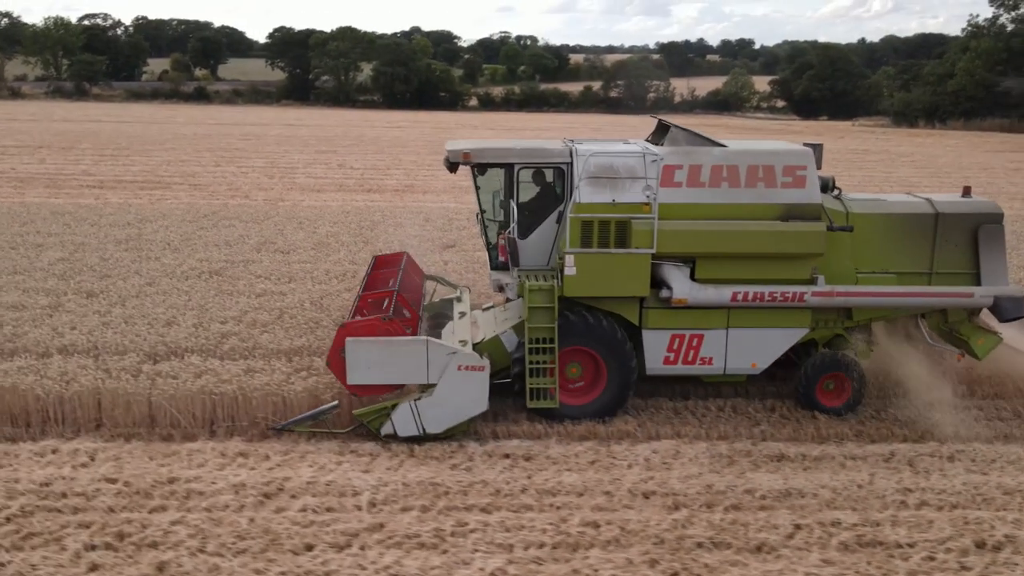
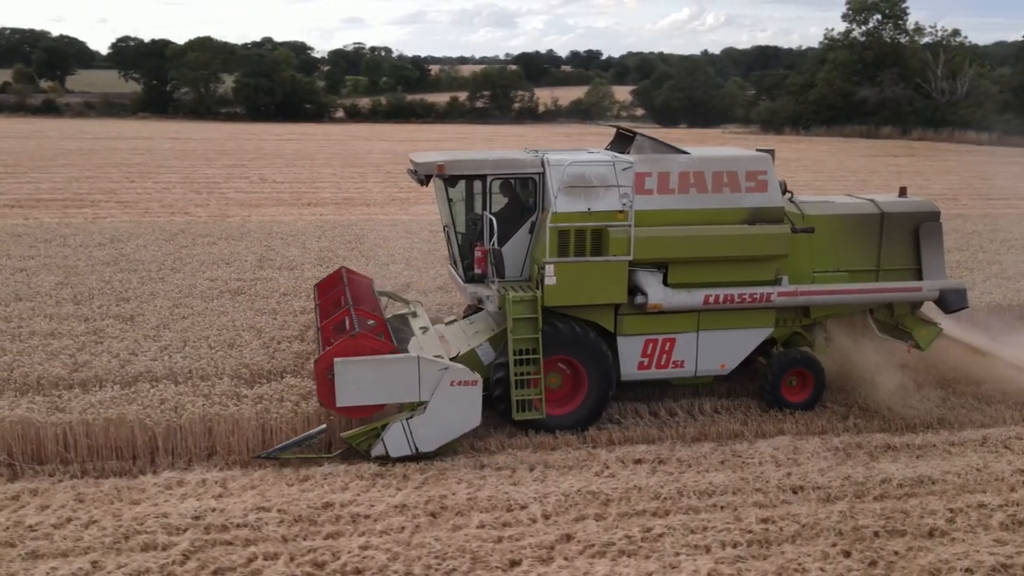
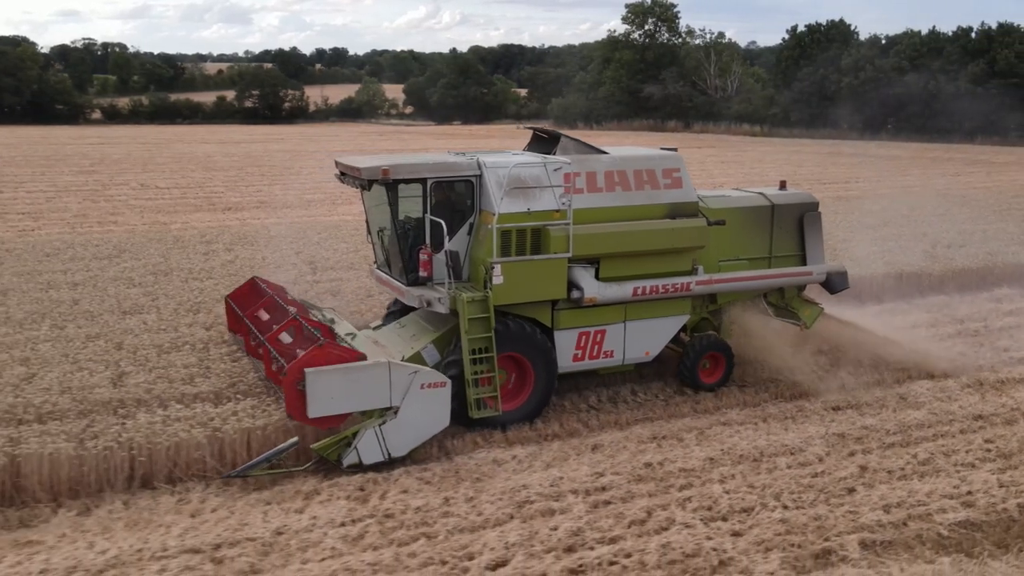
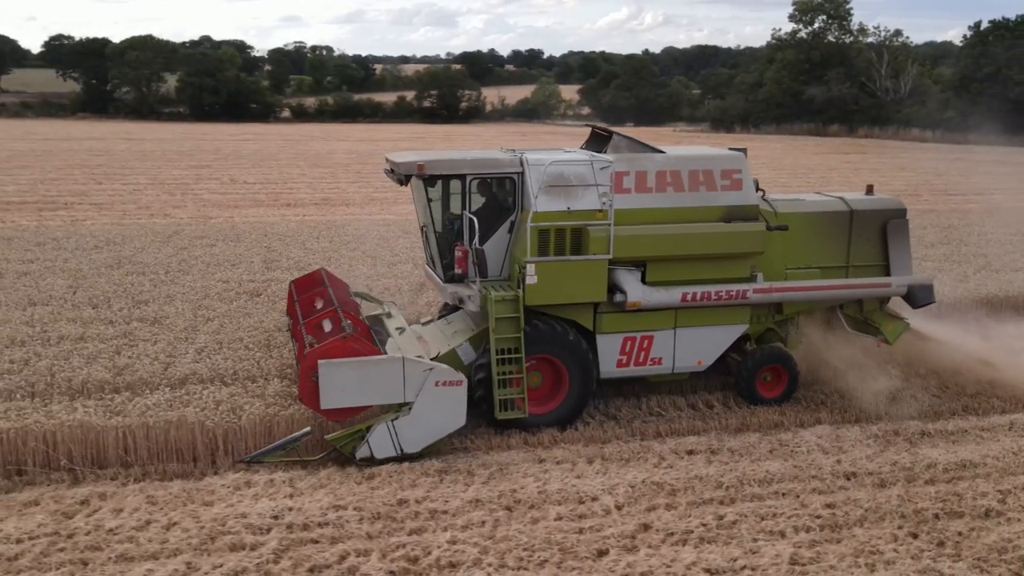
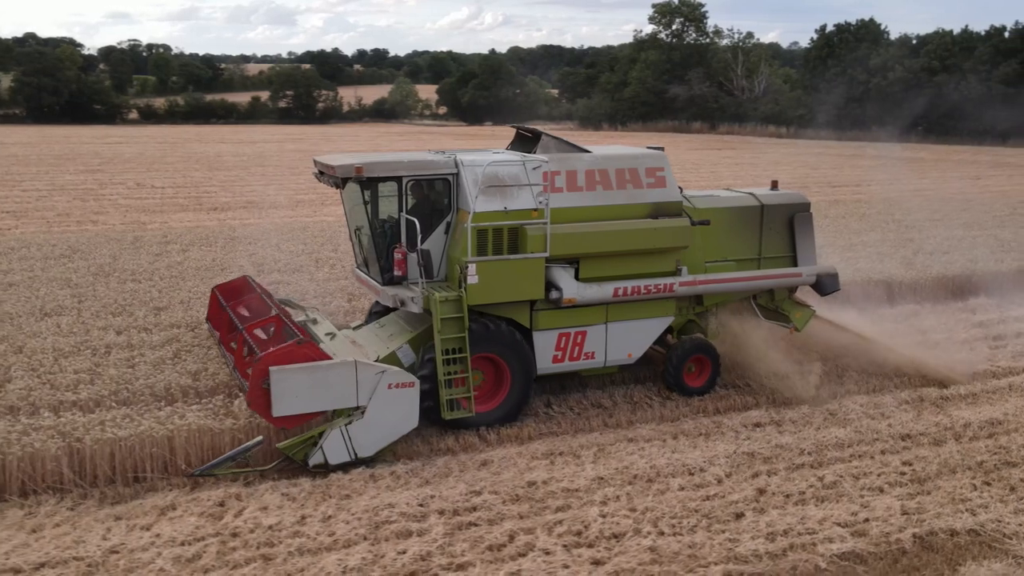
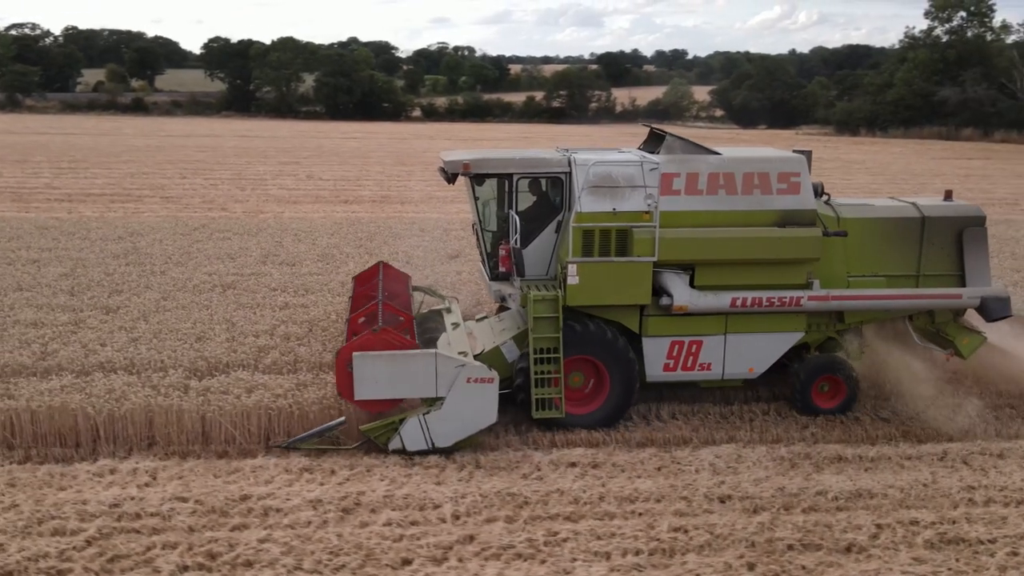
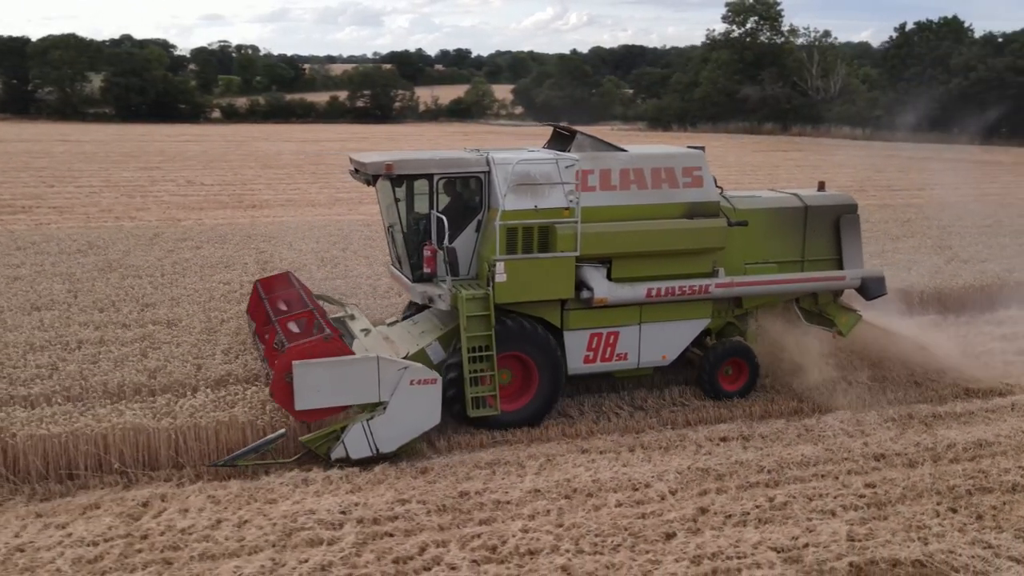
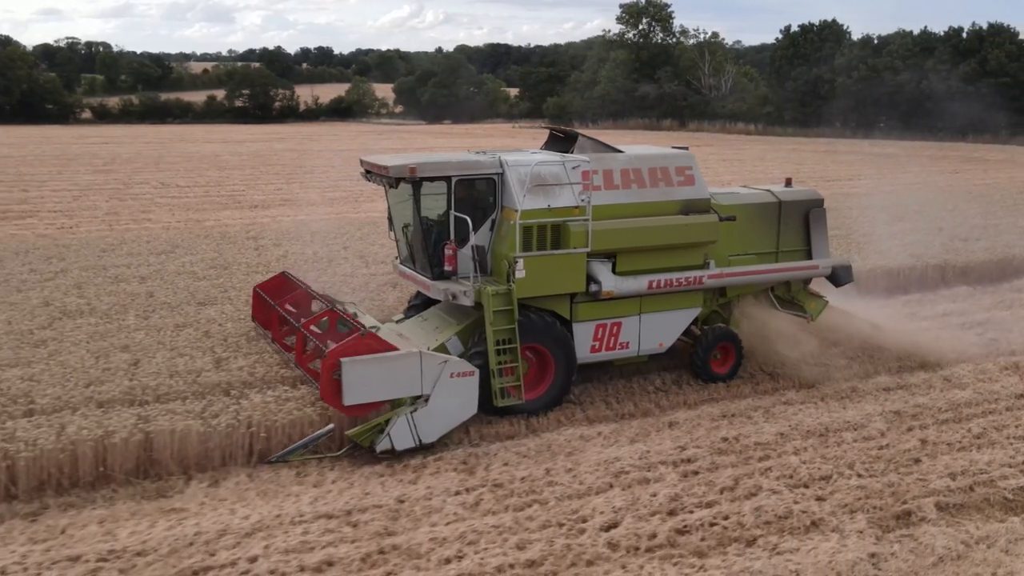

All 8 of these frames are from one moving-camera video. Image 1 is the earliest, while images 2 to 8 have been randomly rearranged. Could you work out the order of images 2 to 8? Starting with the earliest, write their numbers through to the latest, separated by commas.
6, 2, 4, 7, 5, 3, 8
